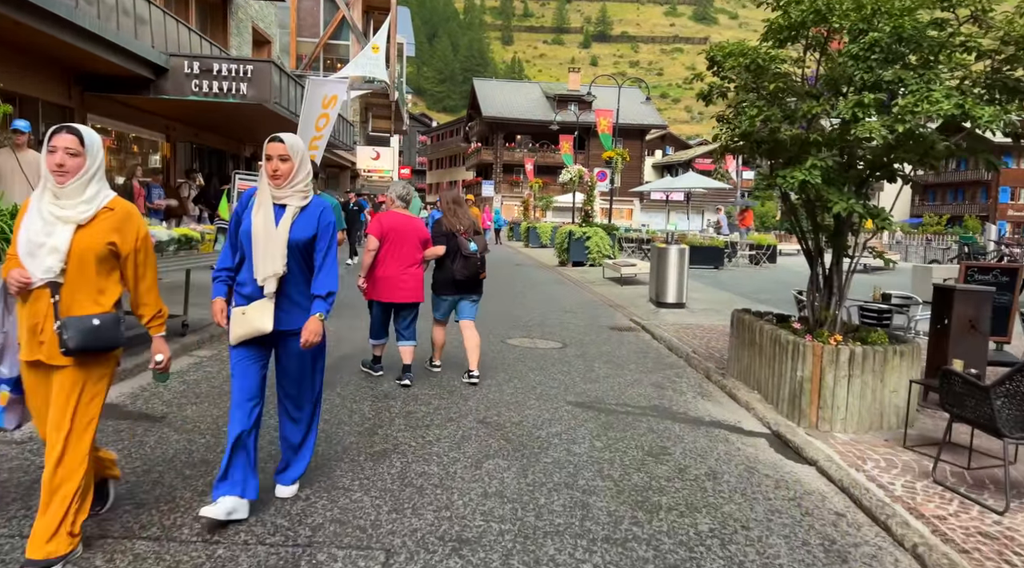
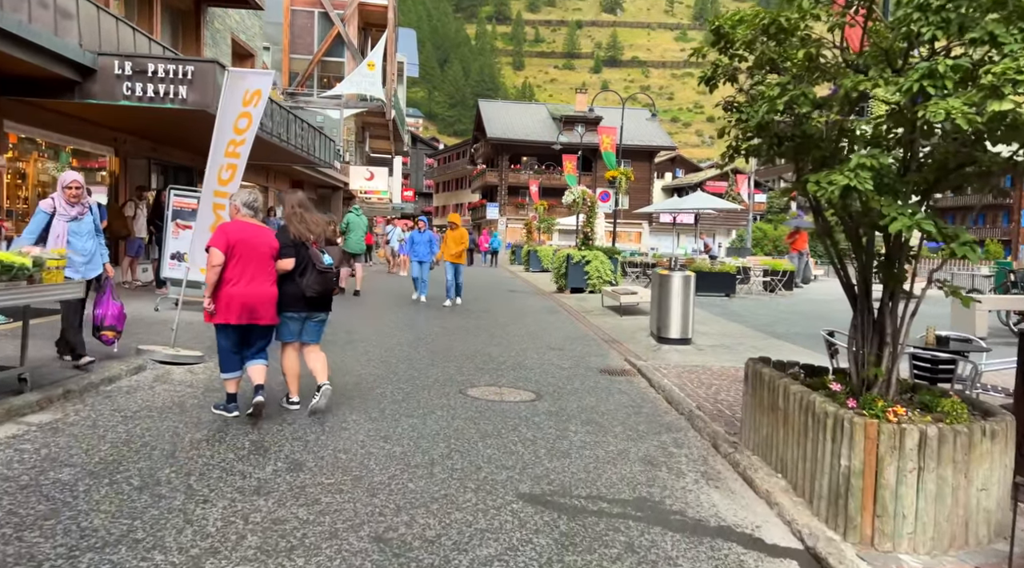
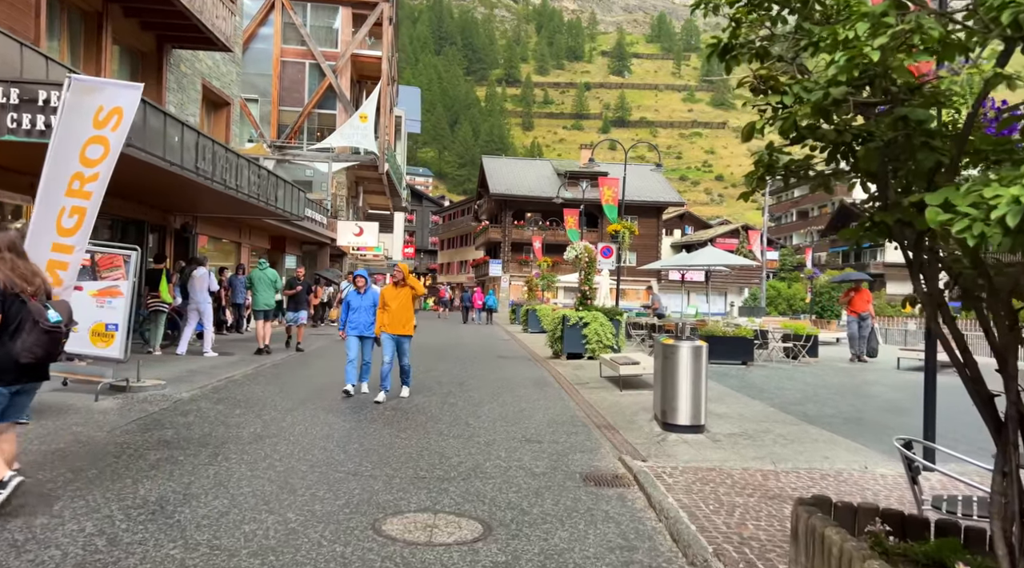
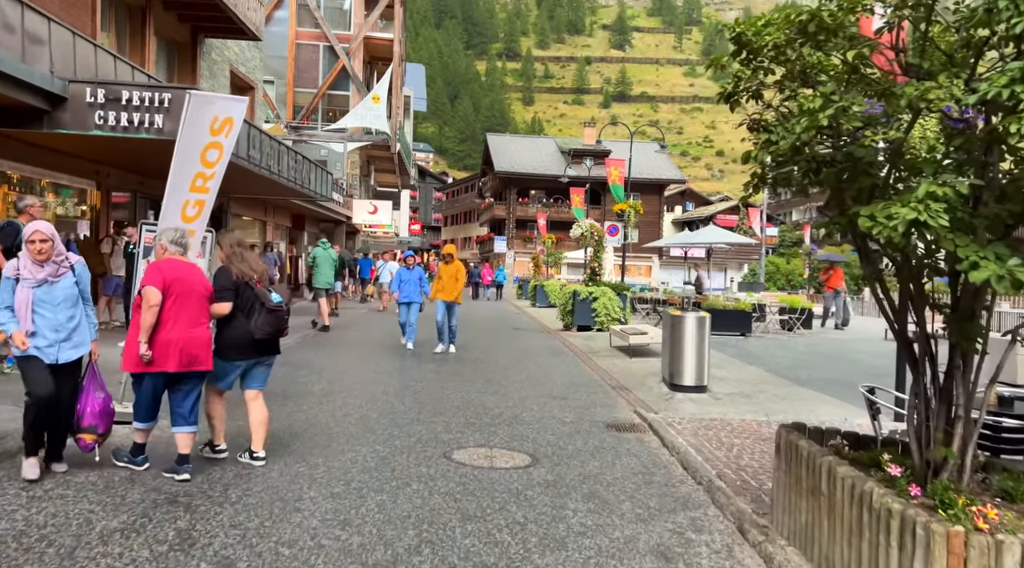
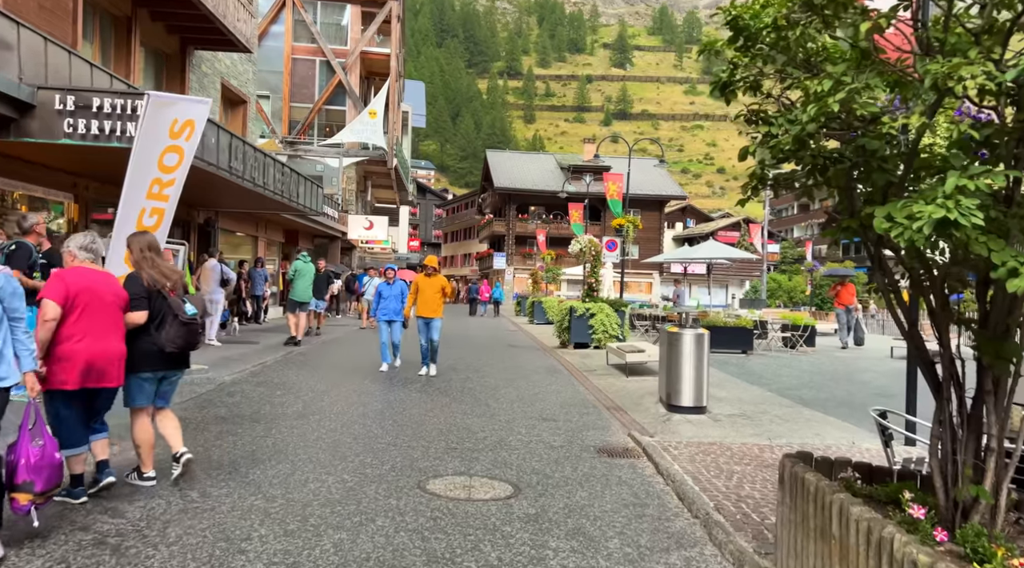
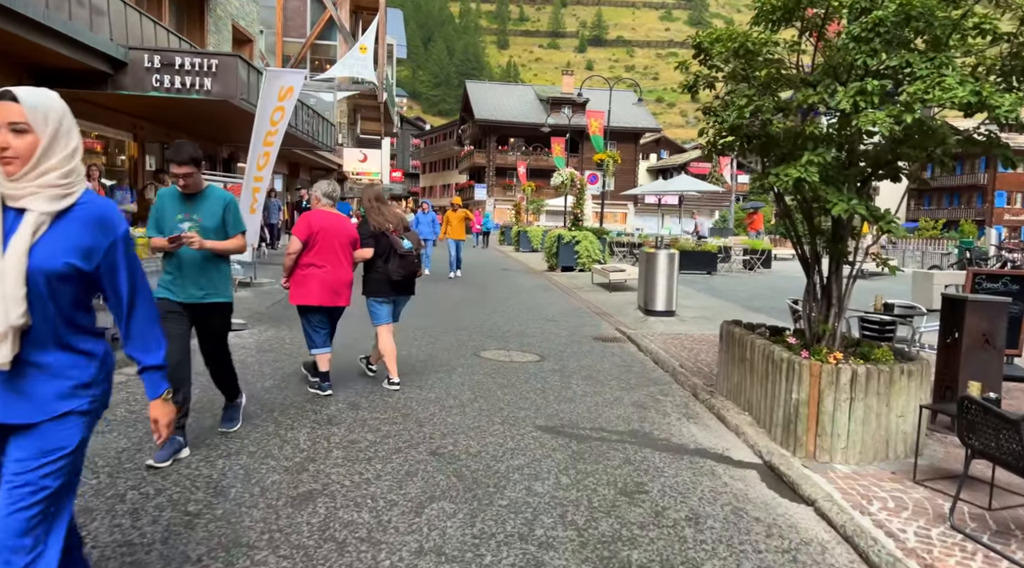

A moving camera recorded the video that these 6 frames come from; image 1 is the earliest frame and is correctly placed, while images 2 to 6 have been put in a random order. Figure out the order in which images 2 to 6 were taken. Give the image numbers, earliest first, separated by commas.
6, 2, 4, 5, 3
